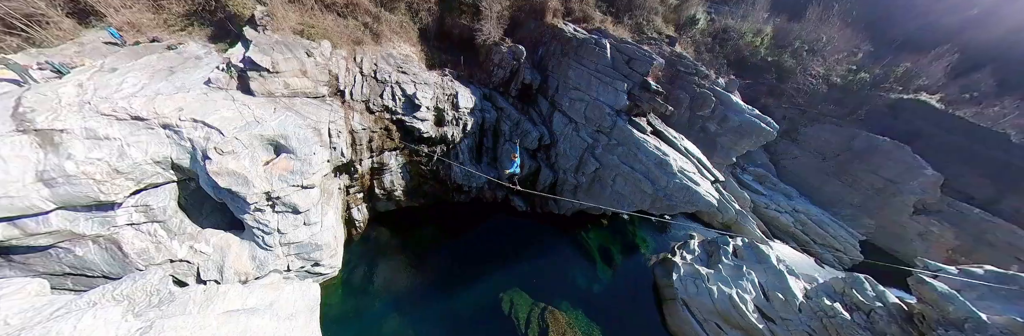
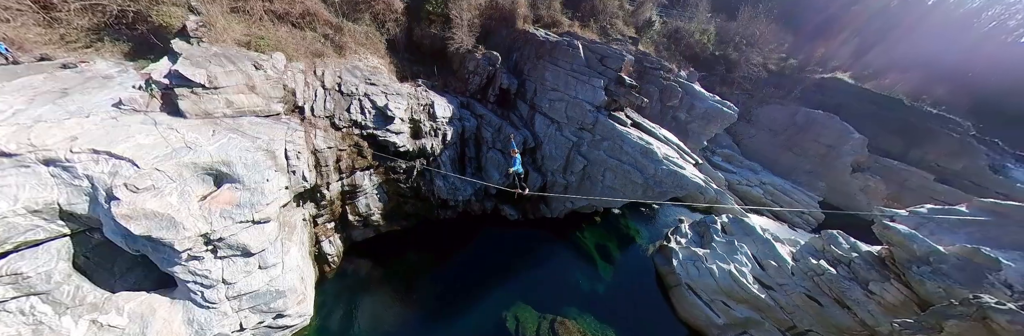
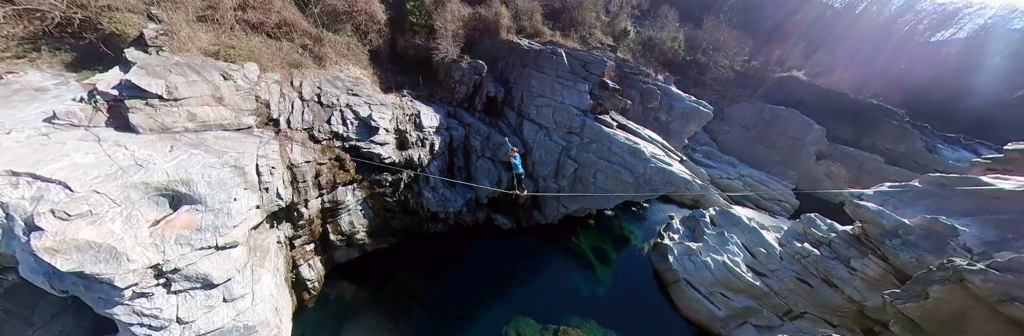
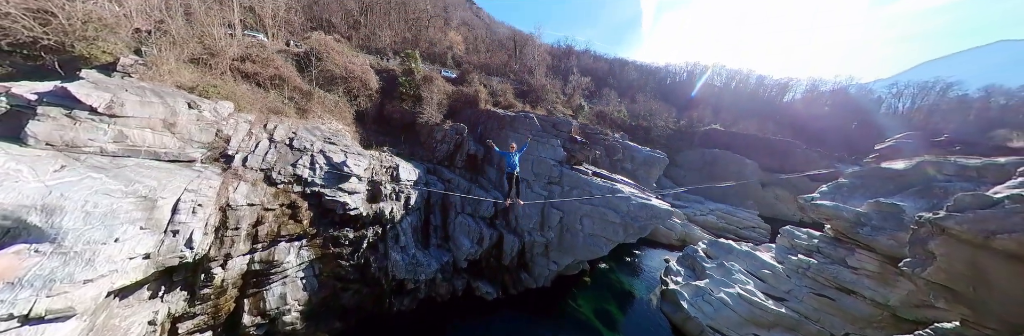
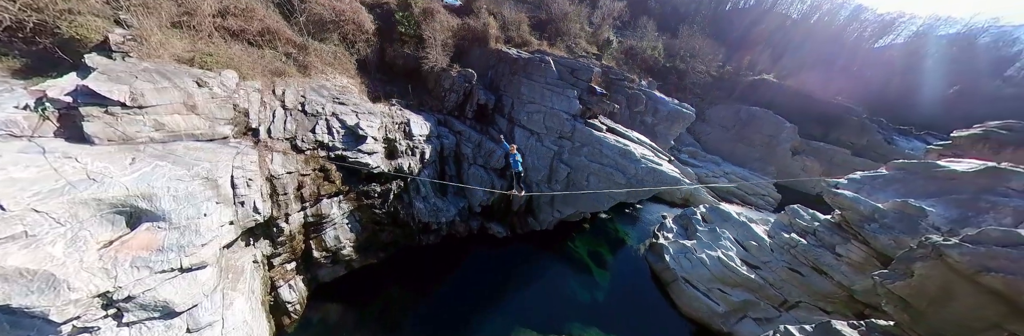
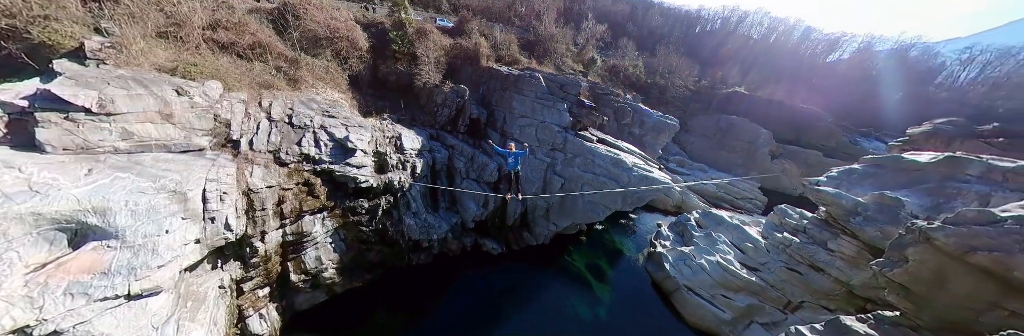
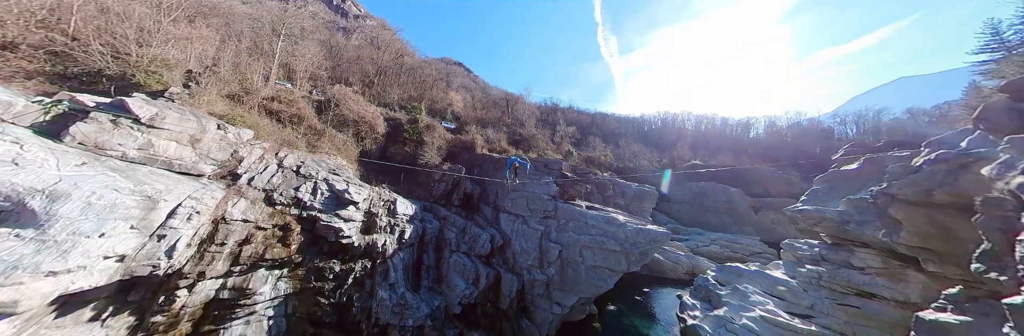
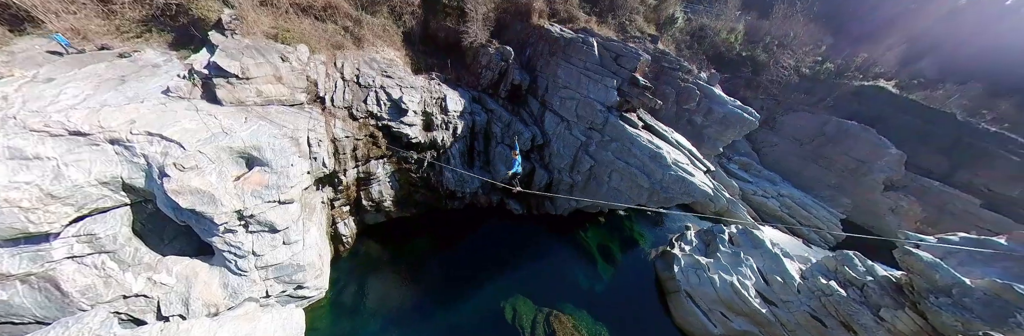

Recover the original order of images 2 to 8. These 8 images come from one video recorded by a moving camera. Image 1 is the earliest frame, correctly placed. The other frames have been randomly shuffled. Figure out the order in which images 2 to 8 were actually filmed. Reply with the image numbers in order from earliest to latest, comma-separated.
8, 2, 3, 5, 6, 4, 7
